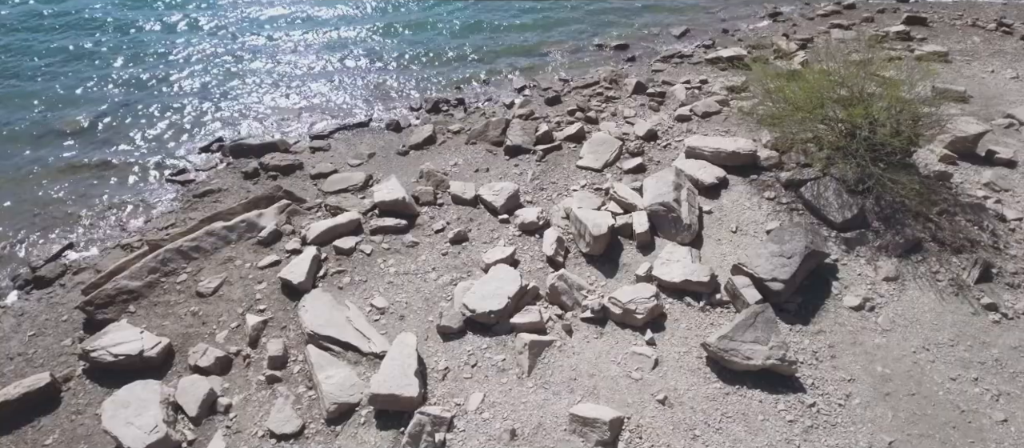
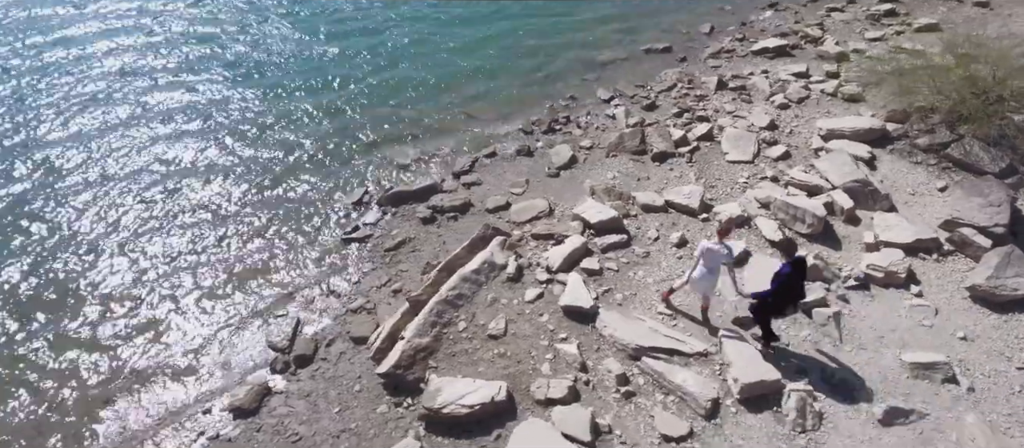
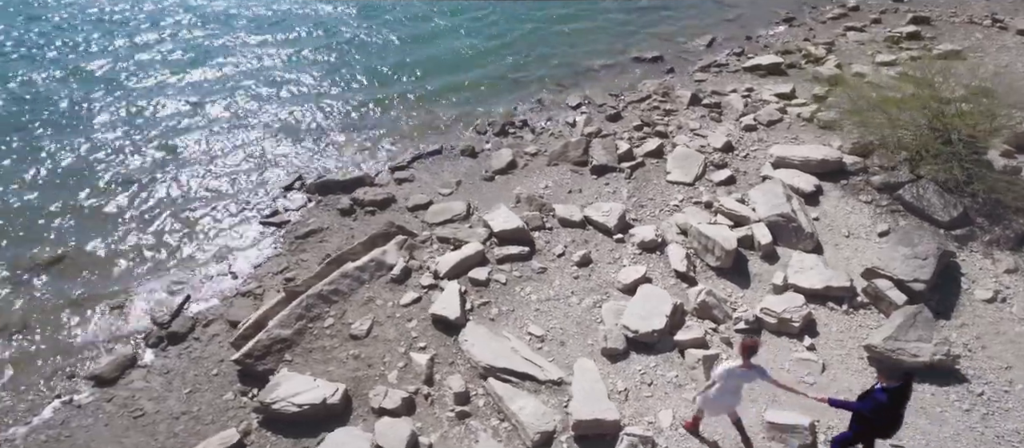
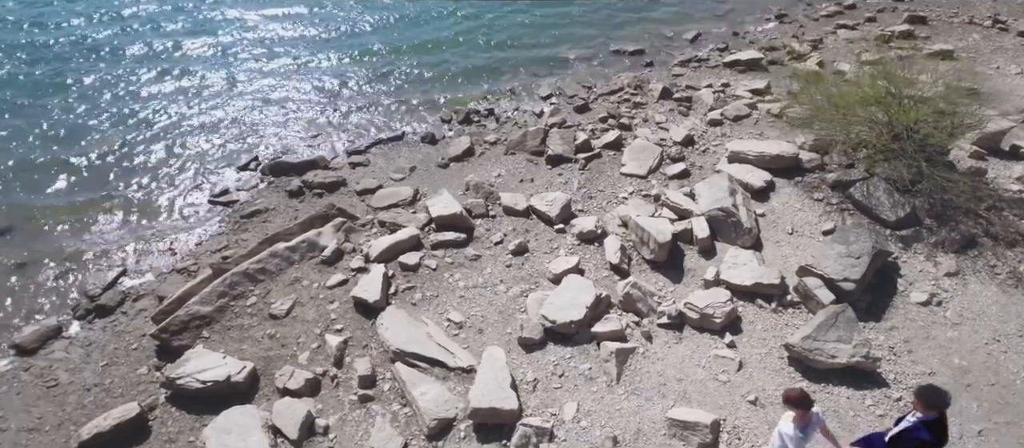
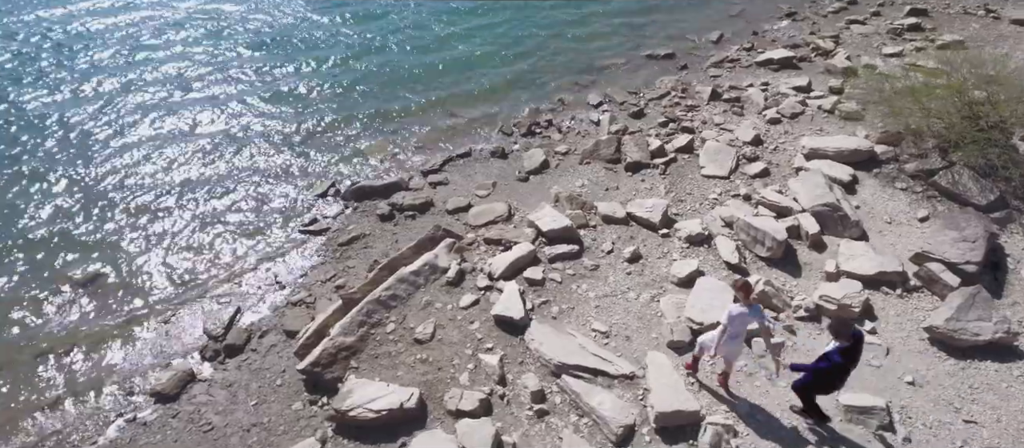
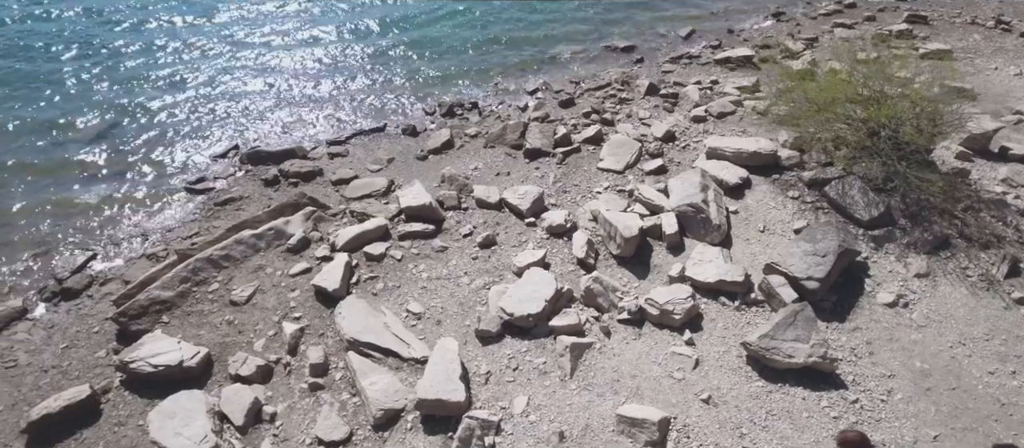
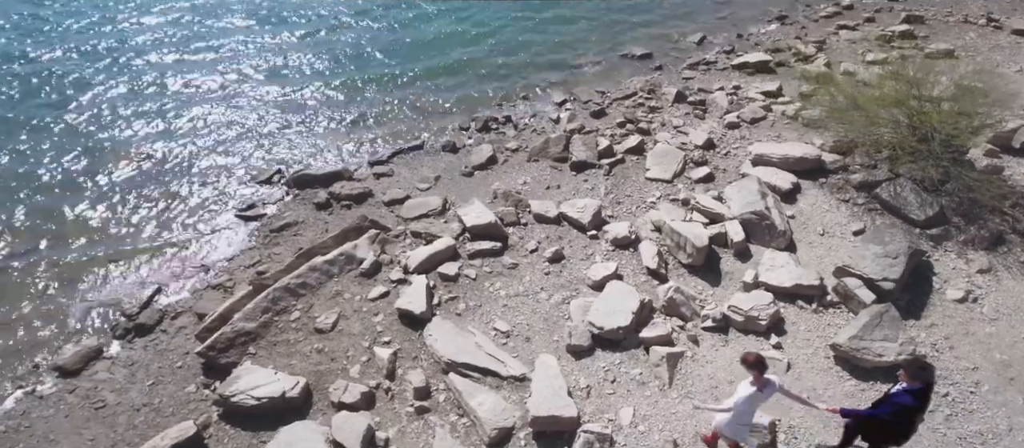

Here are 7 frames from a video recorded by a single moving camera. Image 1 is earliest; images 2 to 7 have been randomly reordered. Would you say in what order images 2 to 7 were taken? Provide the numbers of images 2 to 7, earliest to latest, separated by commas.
6, 4, 7, 3, 5, 2
